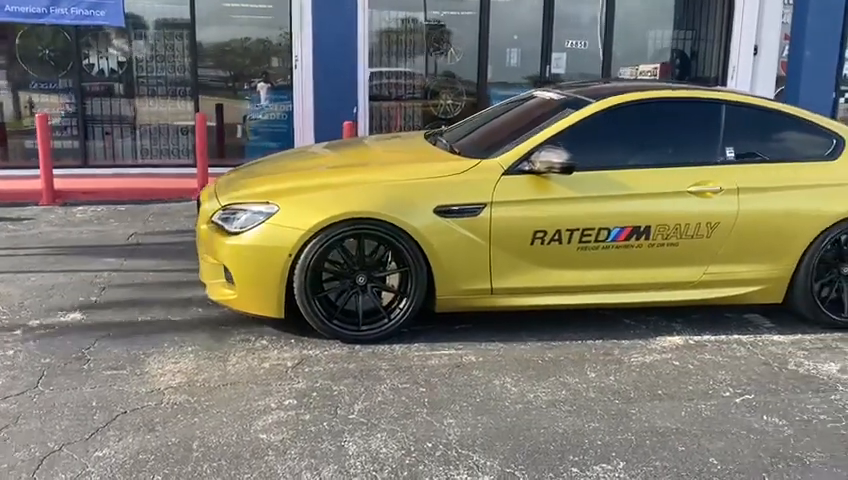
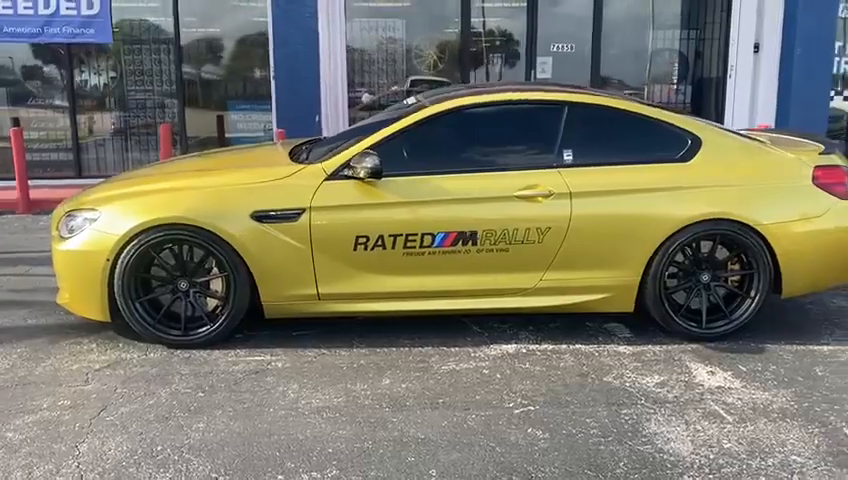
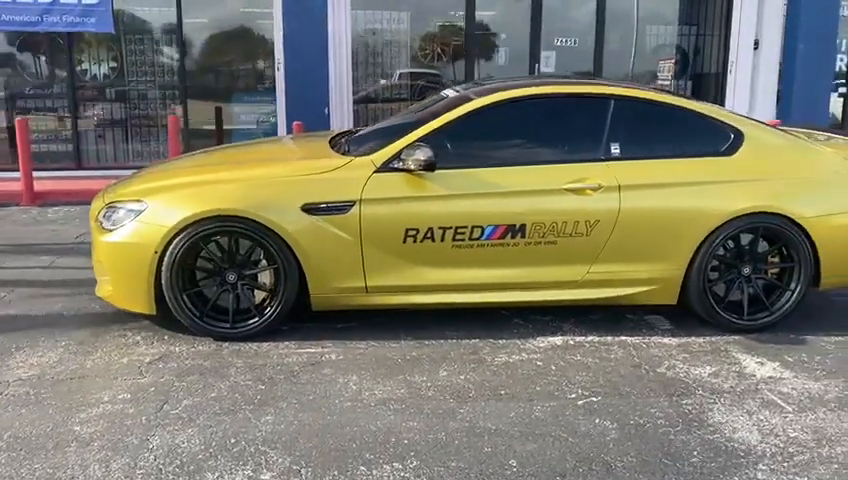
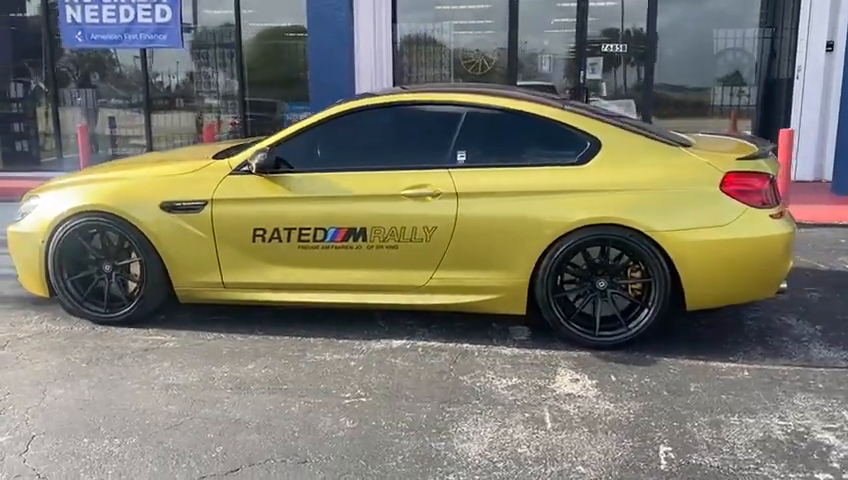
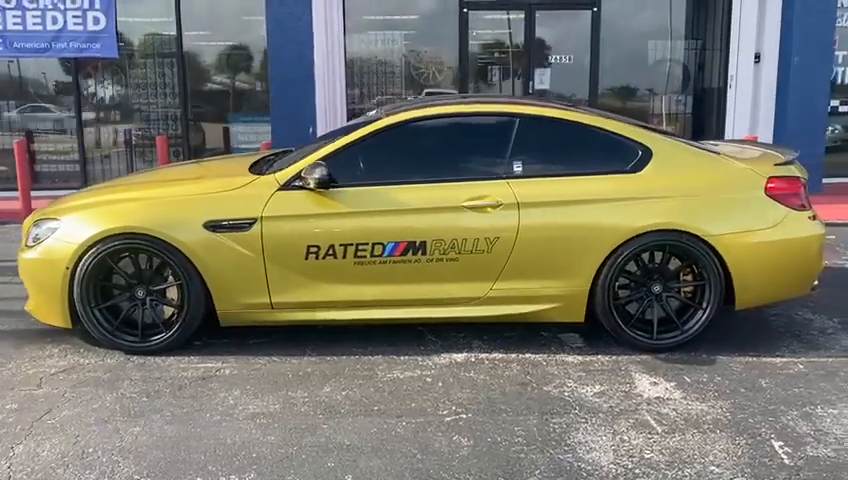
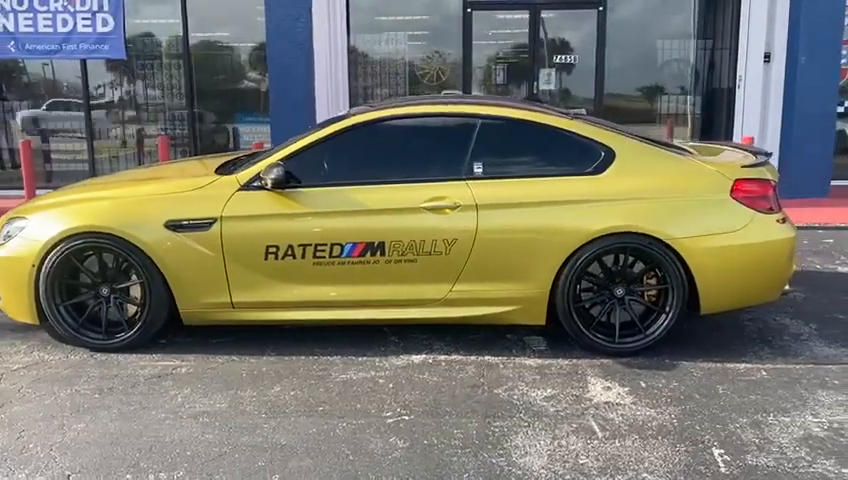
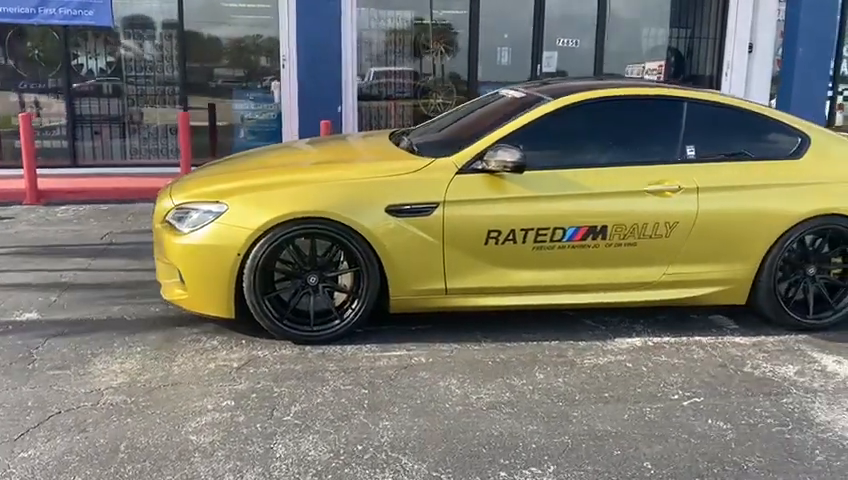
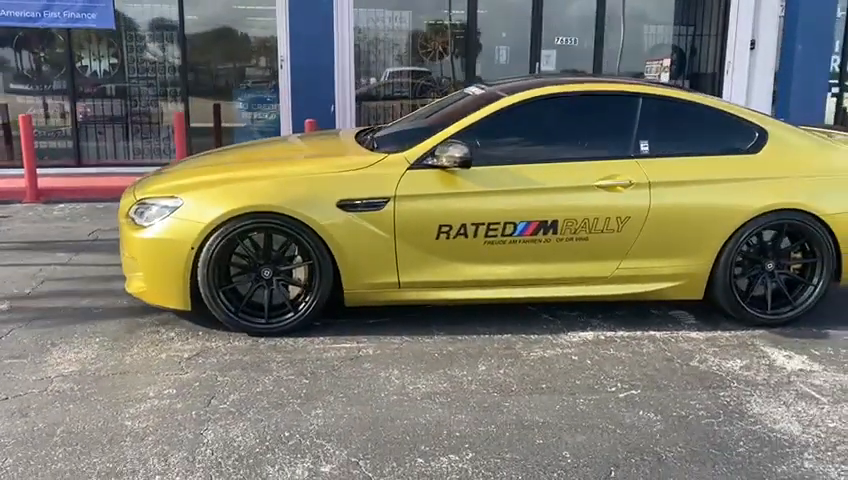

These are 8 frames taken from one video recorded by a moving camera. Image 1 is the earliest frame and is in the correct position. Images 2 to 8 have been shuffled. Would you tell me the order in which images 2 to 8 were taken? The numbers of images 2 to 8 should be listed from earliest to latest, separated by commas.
7, 8, 3, 2, 5, 6, 4
